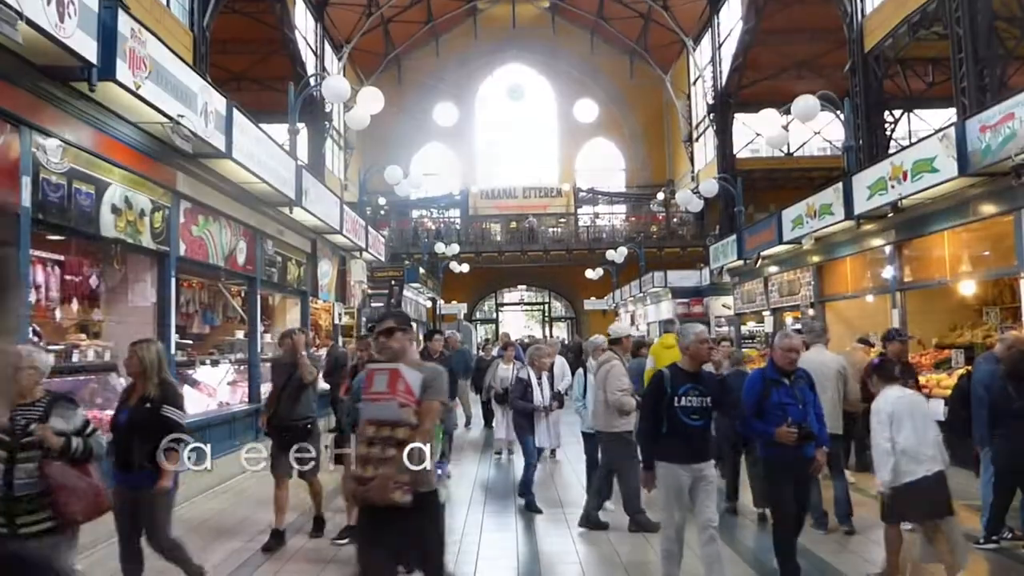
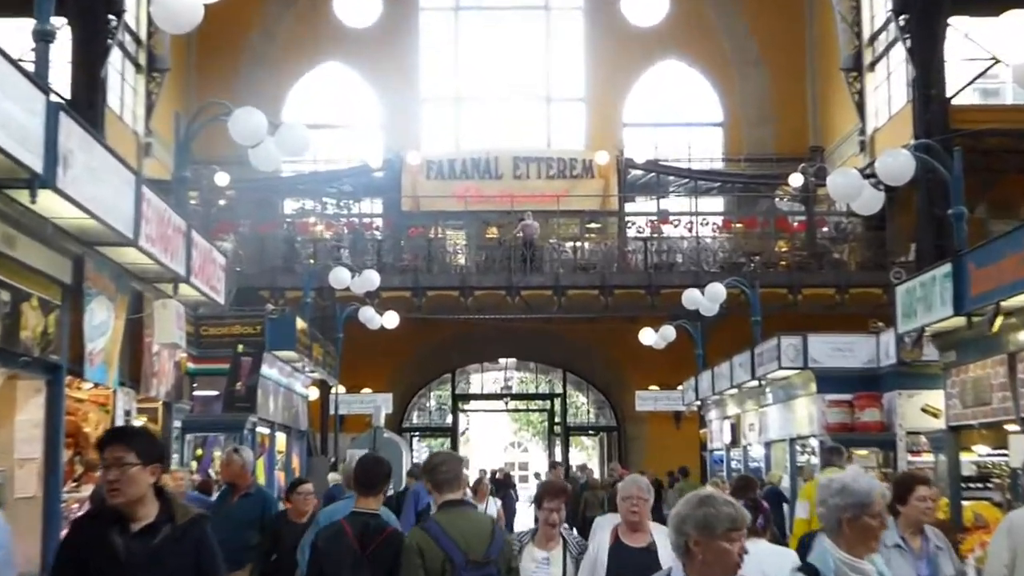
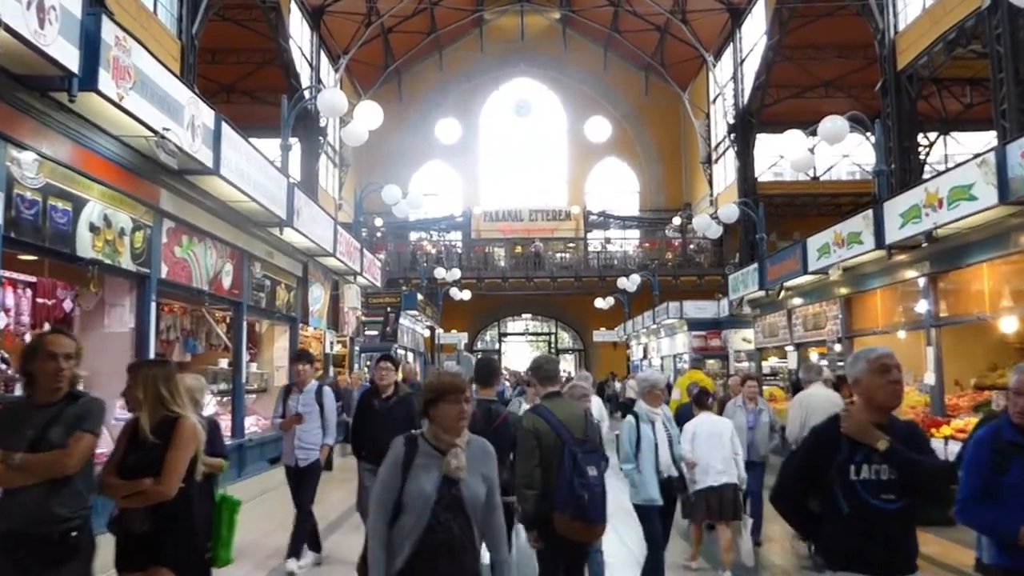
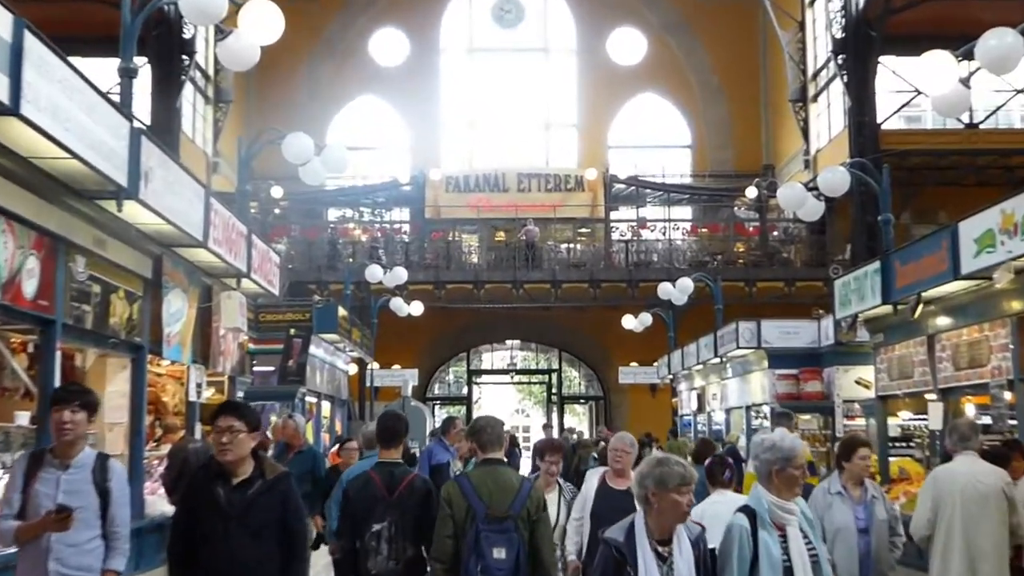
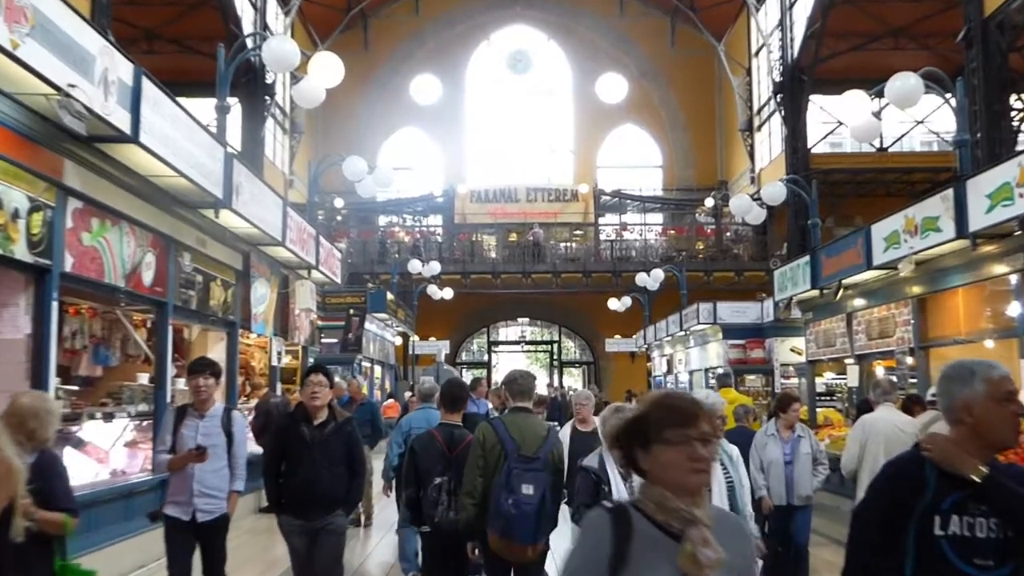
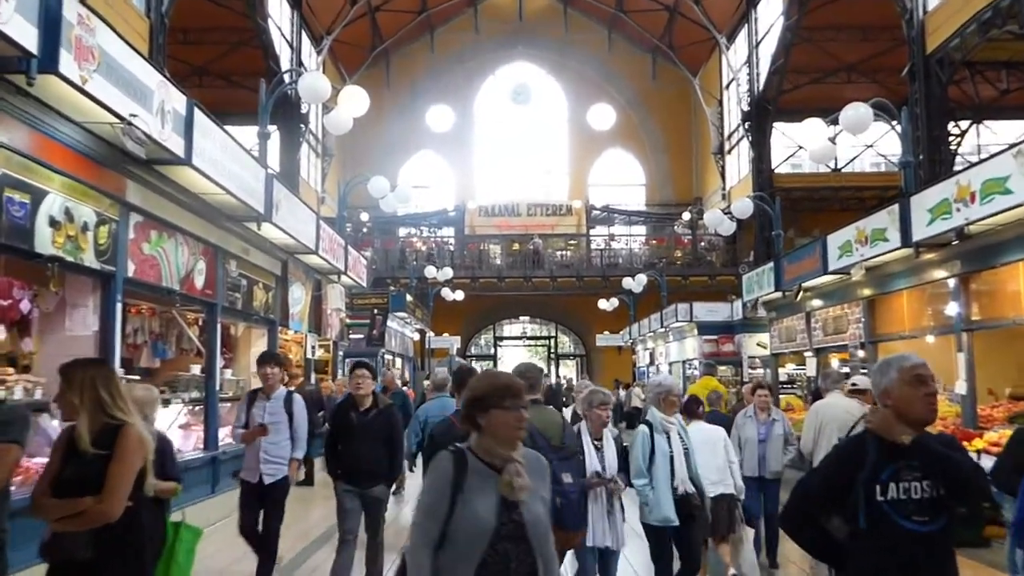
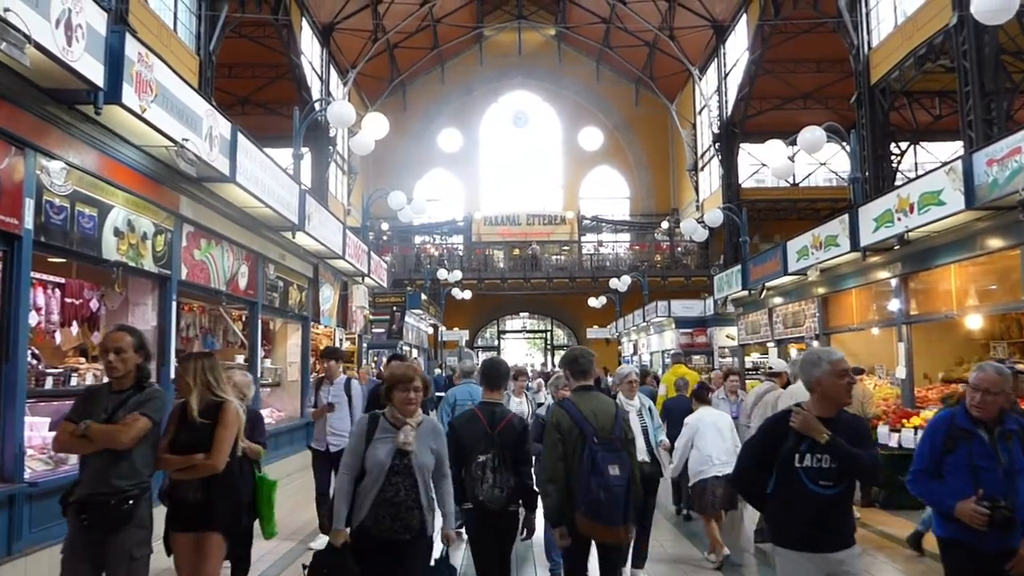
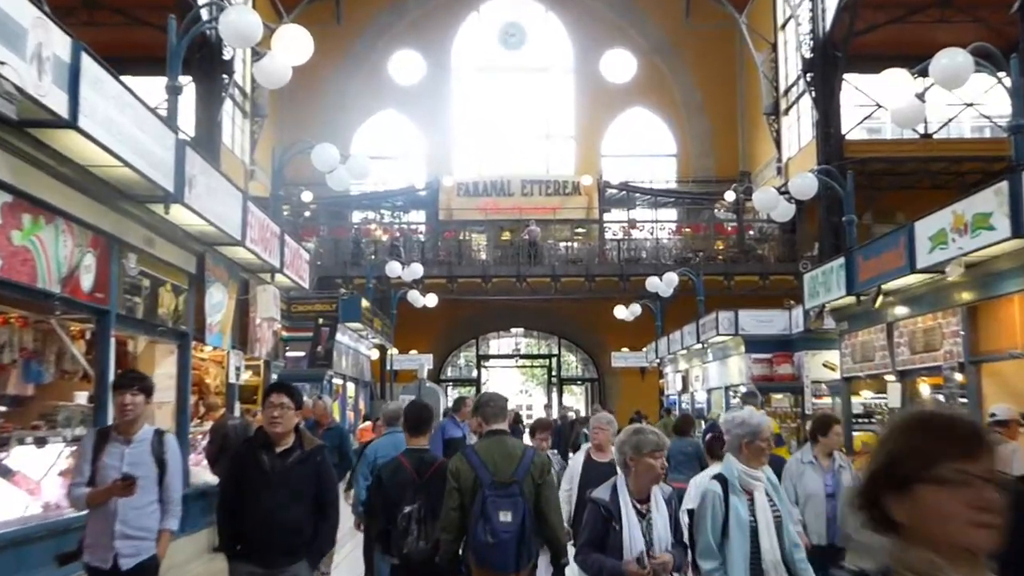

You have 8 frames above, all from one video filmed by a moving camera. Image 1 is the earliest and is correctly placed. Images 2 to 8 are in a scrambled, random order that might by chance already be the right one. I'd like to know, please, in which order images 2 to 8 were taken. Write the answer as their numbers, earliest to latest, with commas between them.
7, 3, 6, 5, 8, 4, 2
